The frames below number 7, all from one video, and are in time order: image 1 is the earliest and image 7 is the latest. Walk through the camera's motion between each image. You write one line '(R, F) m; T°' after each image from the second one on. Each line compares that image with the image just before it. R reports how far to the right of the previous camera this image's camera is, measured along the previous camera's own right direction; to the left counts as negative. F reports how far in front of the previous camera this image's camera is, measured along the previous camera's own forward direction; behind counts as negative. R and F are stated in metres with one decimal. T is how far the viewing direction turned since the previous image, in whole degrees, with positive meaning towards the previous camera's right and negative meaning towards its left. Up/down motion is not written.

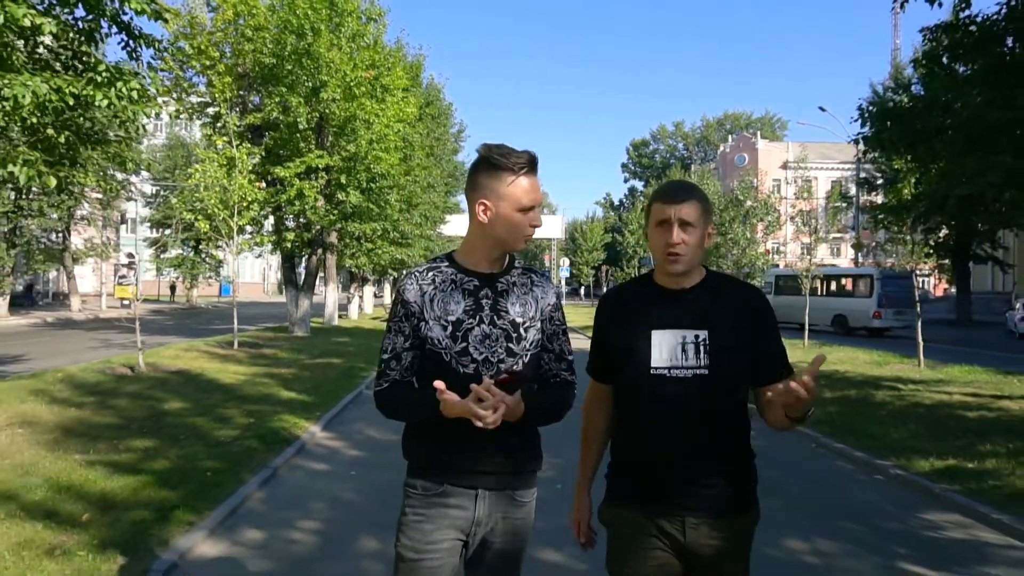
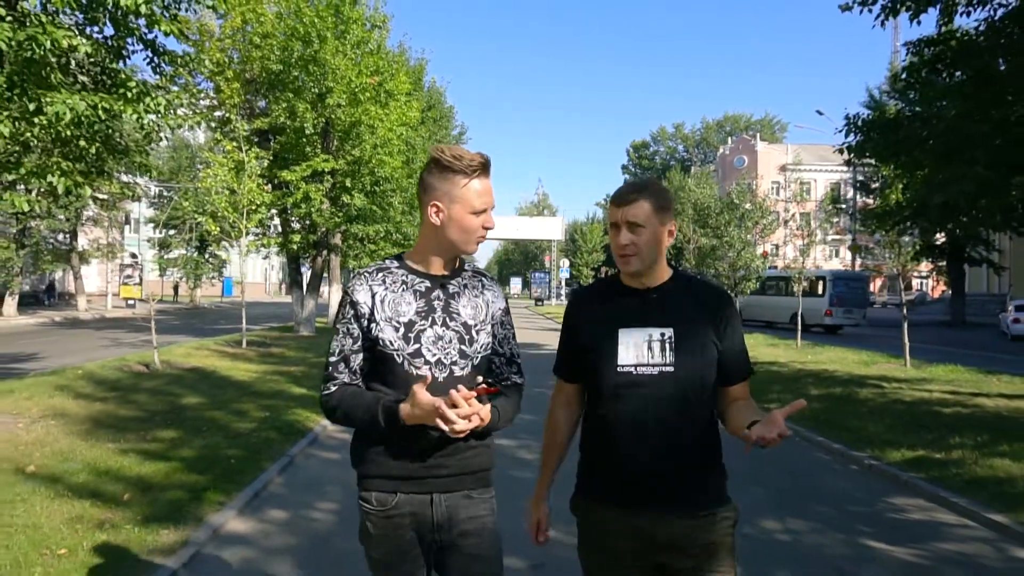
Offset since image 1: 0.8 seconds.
(0.0, -0.6) m; 0°
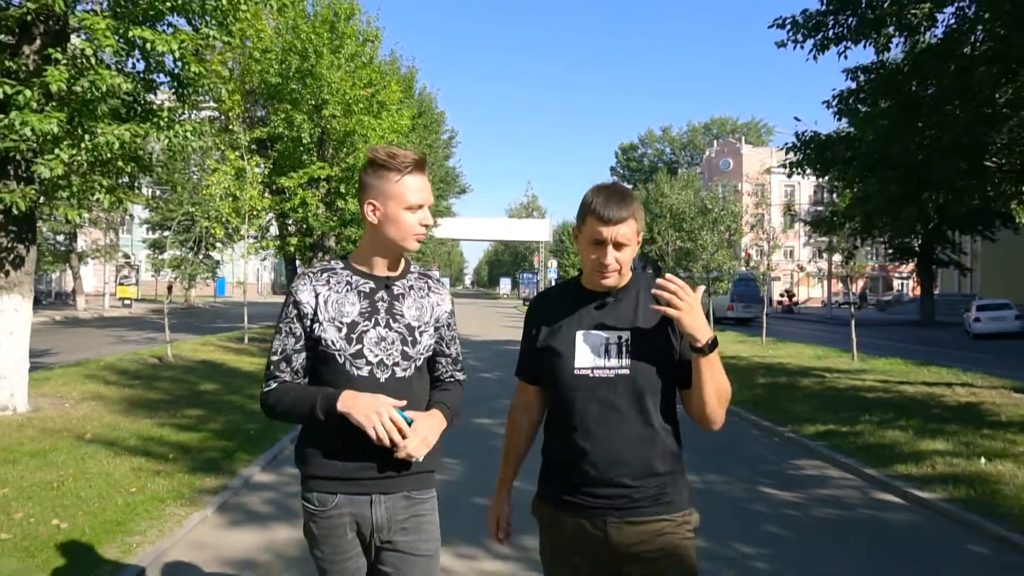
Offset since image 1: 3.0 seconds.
(+0.2, -1.5) m; +1°
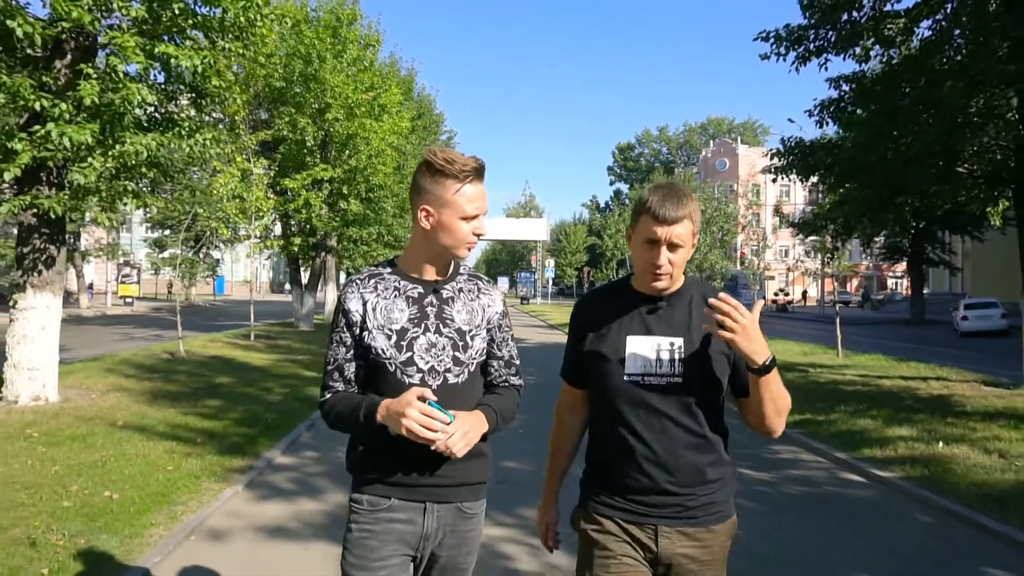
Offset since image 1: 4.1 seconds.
(0.0, -0.7) m; 0°
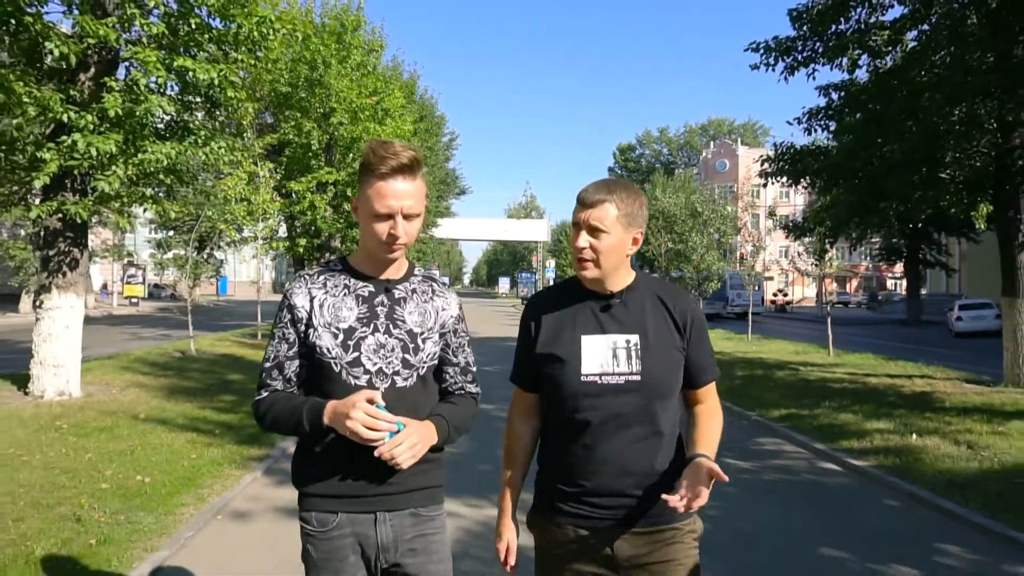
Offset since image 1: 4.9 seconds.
(0.0, -0.5) m; 0°
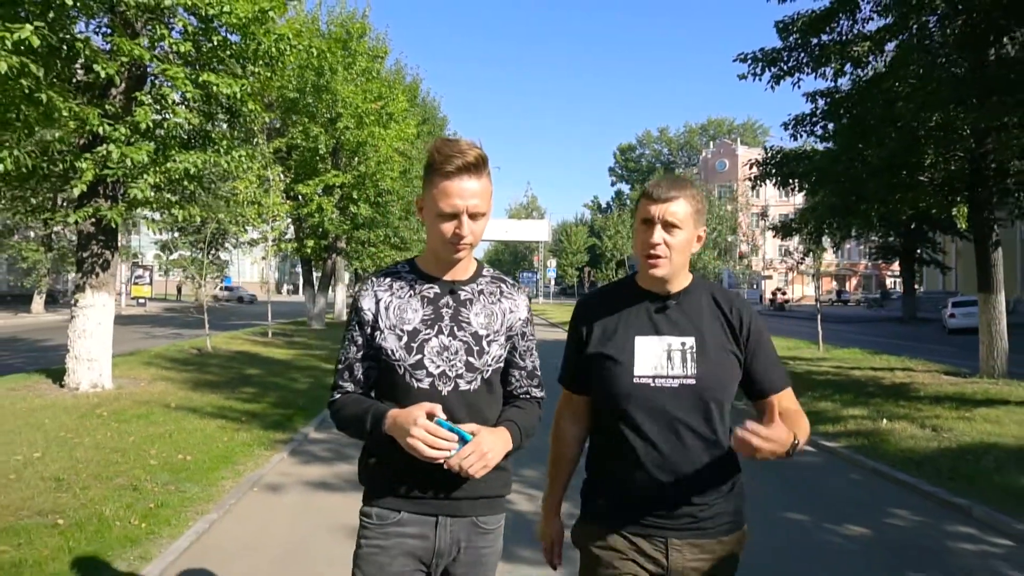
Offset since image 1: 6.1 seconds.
(0.0, -0.8) m; 0°
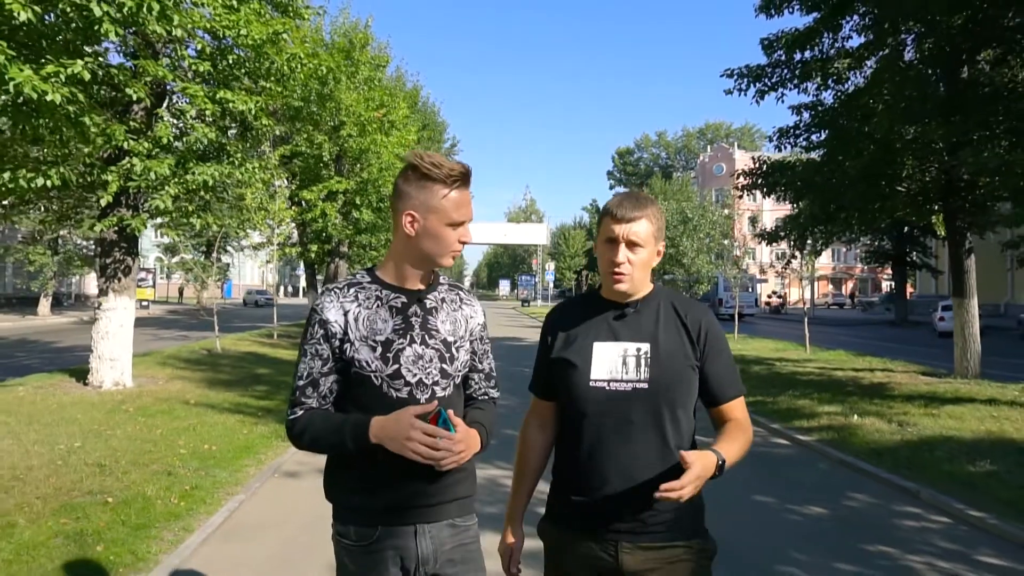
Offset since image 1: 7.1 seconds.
(0.0, -0.7) m; 0°
